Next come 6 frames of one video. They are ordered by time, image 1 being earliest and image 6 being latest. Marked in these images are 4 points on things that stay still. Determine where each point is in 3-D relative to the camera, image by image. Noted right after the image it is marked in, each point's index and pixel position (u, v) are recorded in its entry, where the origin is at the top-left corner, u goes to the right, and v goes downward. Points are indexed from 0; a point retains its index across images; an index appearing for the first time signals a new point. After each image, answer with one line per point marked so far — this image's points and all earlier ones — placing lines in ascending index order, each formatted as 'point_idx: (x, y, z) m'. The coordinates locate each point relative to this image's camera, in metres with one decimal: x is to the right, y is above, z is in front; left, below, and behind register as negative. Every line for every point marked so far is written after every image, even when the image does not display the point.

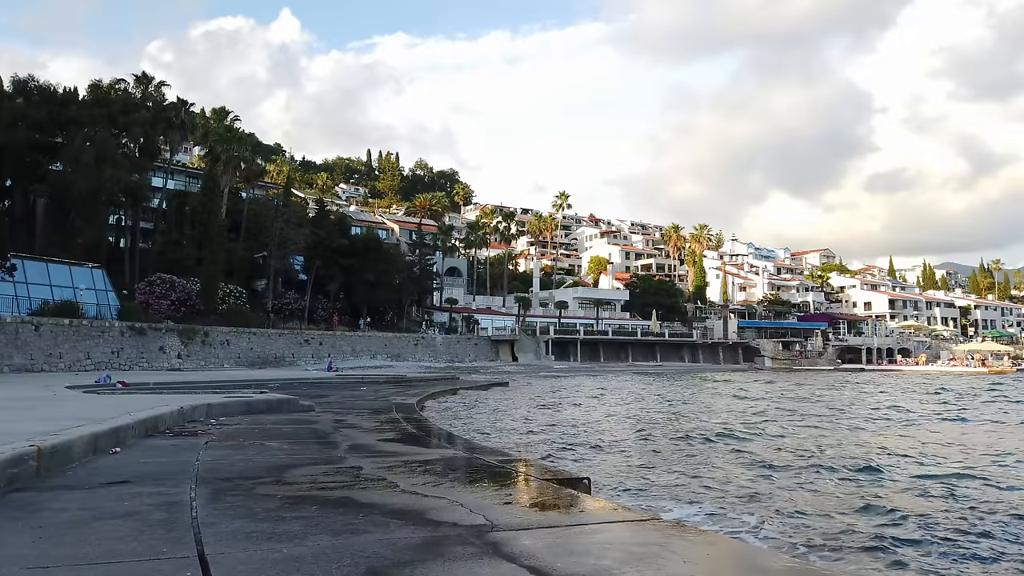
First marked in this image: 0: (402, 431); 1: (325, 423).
0: (-1.5, -2.0, +11.0) m
1: (-2.7, -1.9, +11.4) m
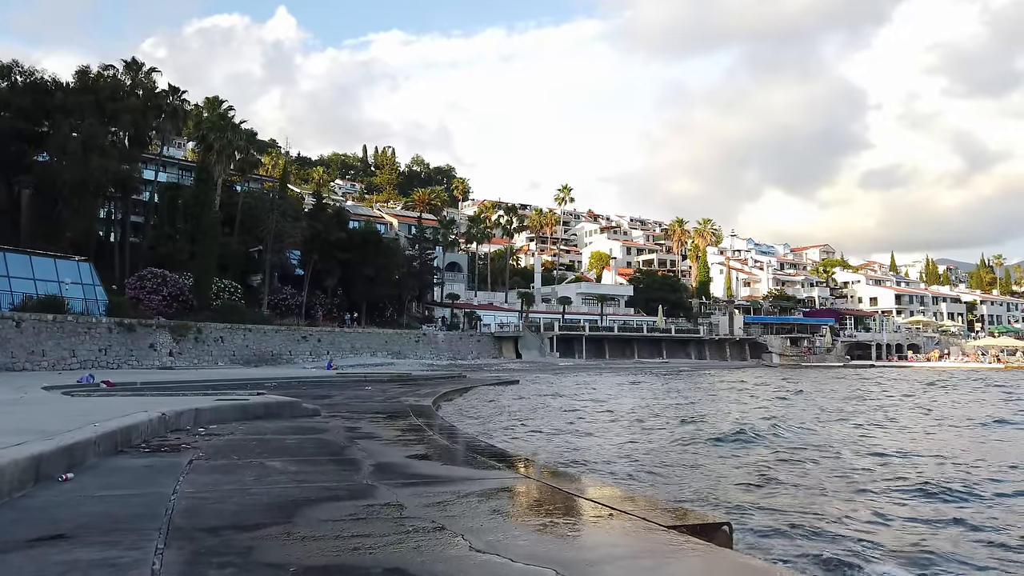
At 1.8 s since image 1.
0: (-1.0, -1.8, +9.1) m
1: (-2.1, -1.7, +9.5) m
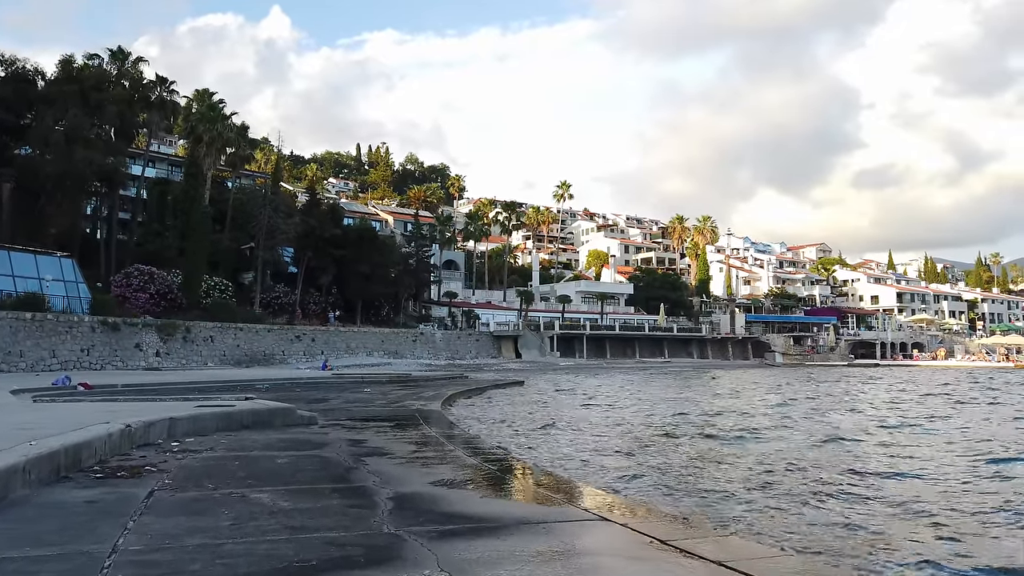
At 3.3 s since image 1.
0: (-0.6, -1.6, +7.6) m
1: (-1.8, -1.6, +7.9) m
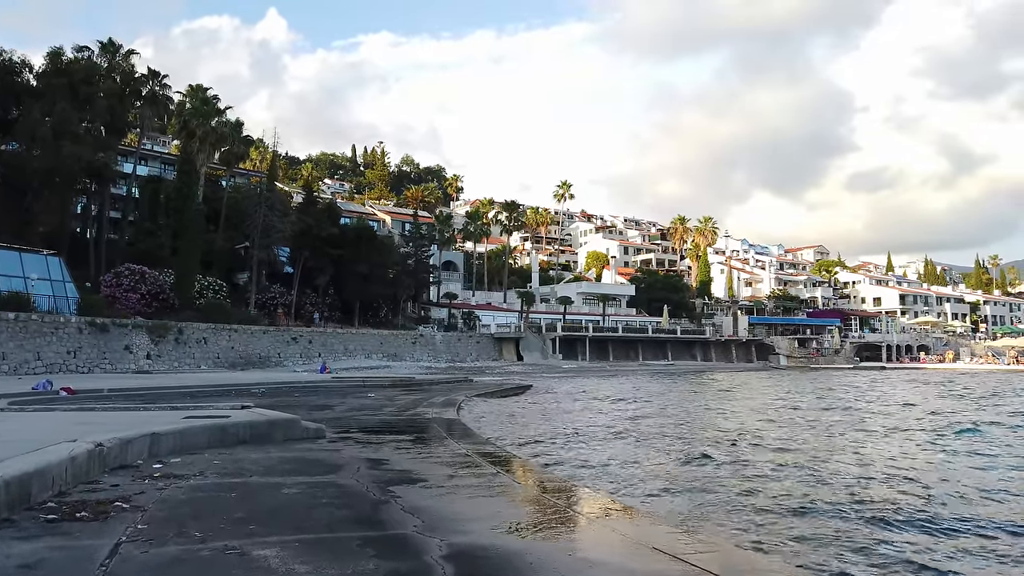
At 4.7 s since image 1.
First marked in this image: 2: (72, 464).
0: (-0.1, -1.5, +6.2) m
1: (-1.3, -1.5, +6.5) m
2: (-3.1, -1.2, +5.5) m
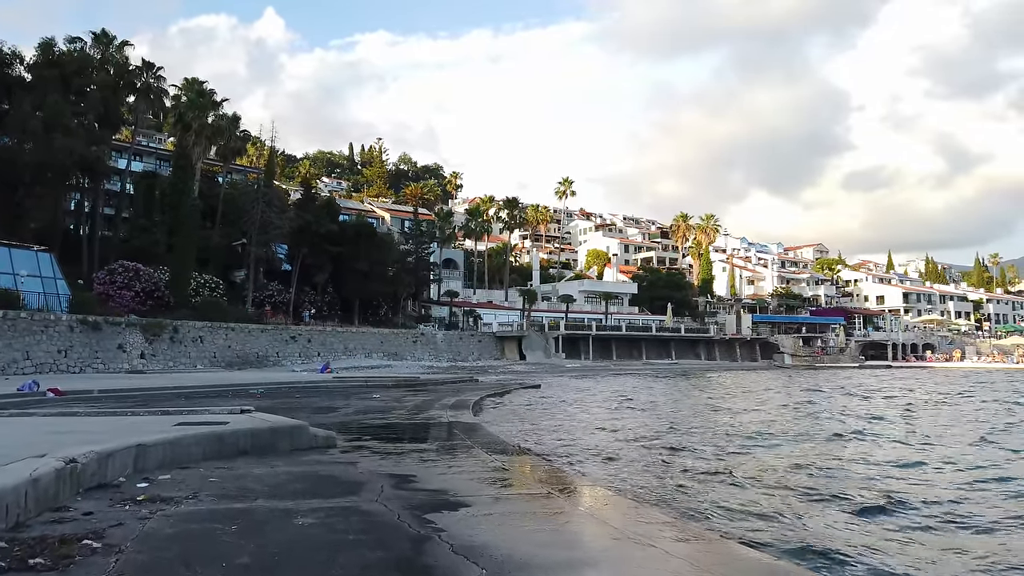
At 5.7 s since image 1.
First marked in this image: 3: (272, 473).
0: (+0.2, -1.4, +5.1) m
1: (-1.0, -1.4, +5.5) m
2: (-2.7, -1.1, +4.5) m
3: (-1.9, -1.4, +6.1) m
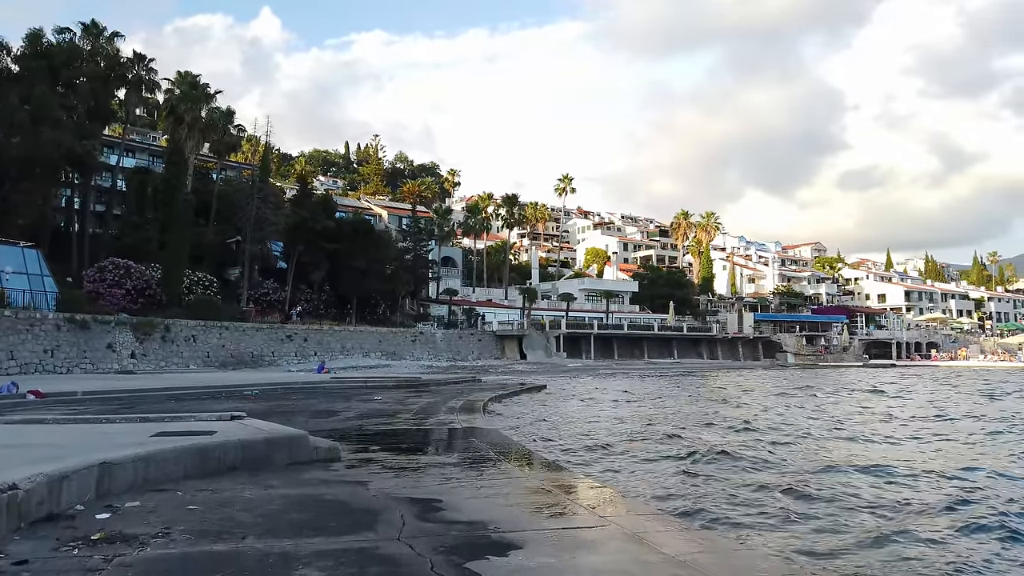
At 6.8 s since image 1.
0: (+0.5, -1.3, +4.1) m
1: (-0.7, -1.3, +4.4) m
2: (-2.4, -1.0, +3.4) m
3: (-1.6, -1.3, +5.0) m
